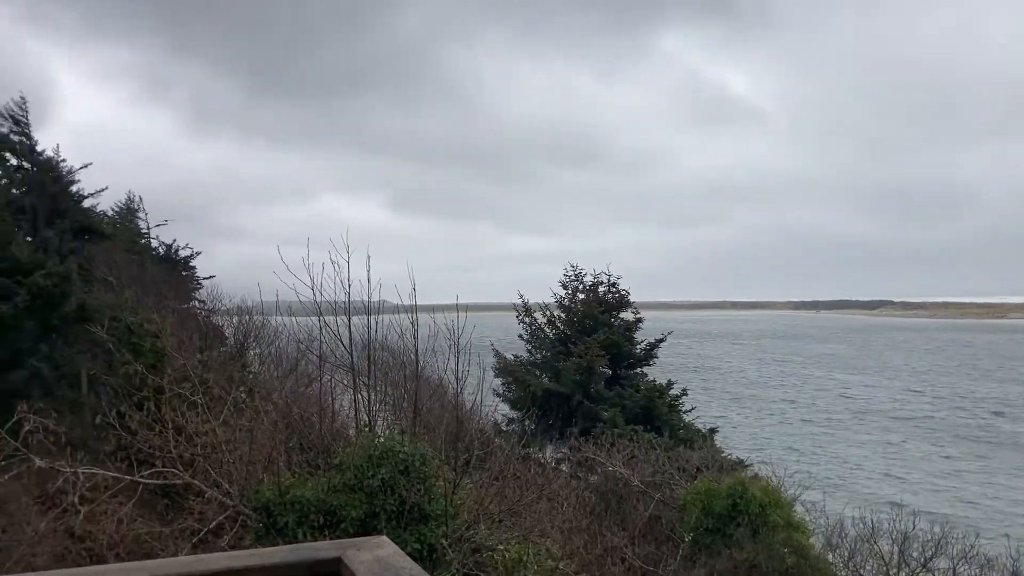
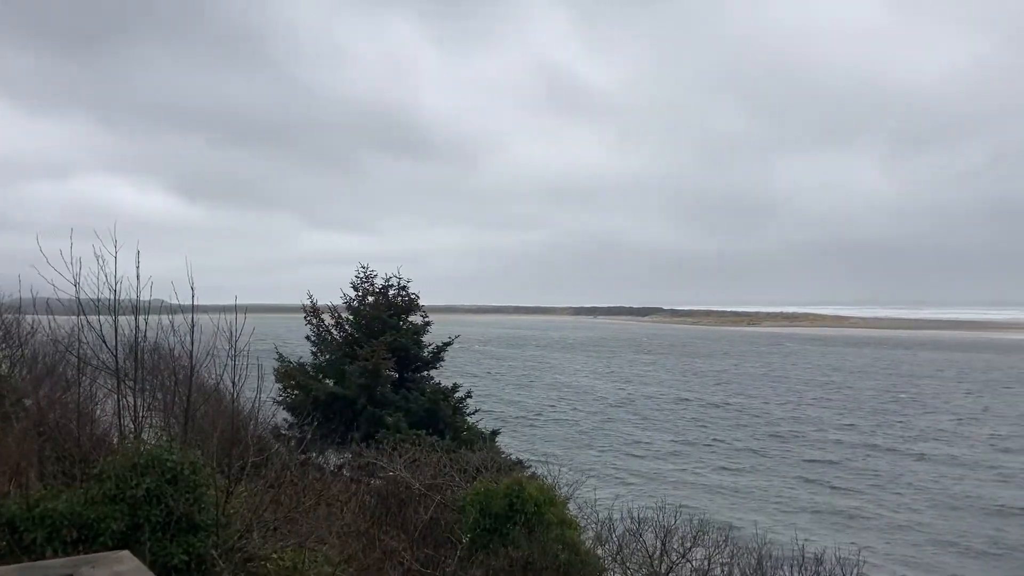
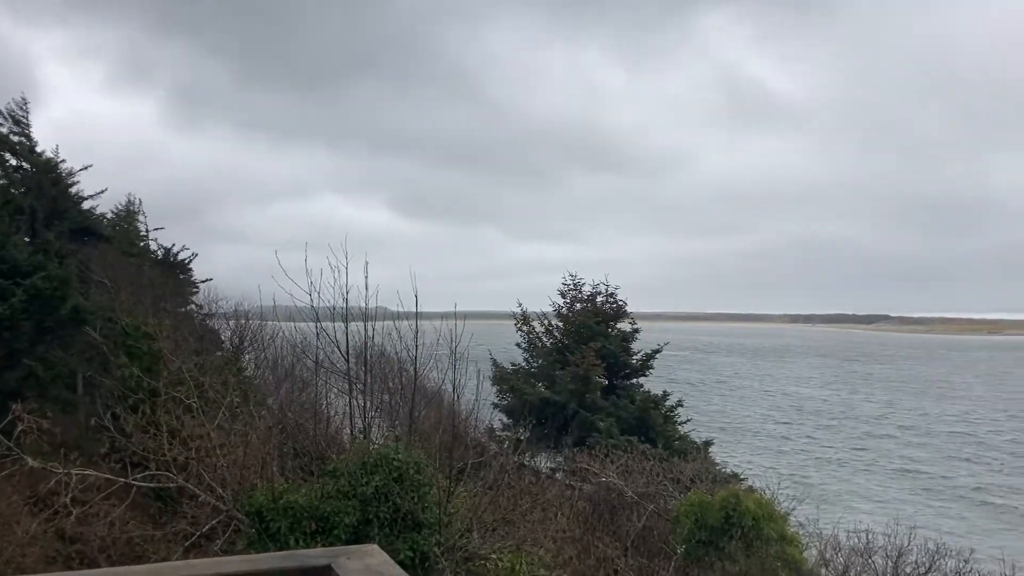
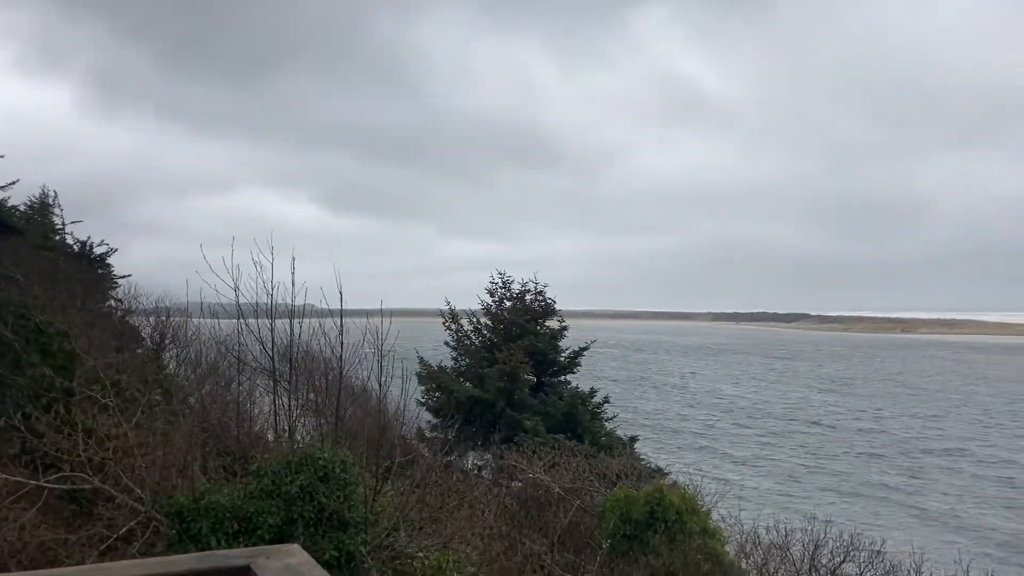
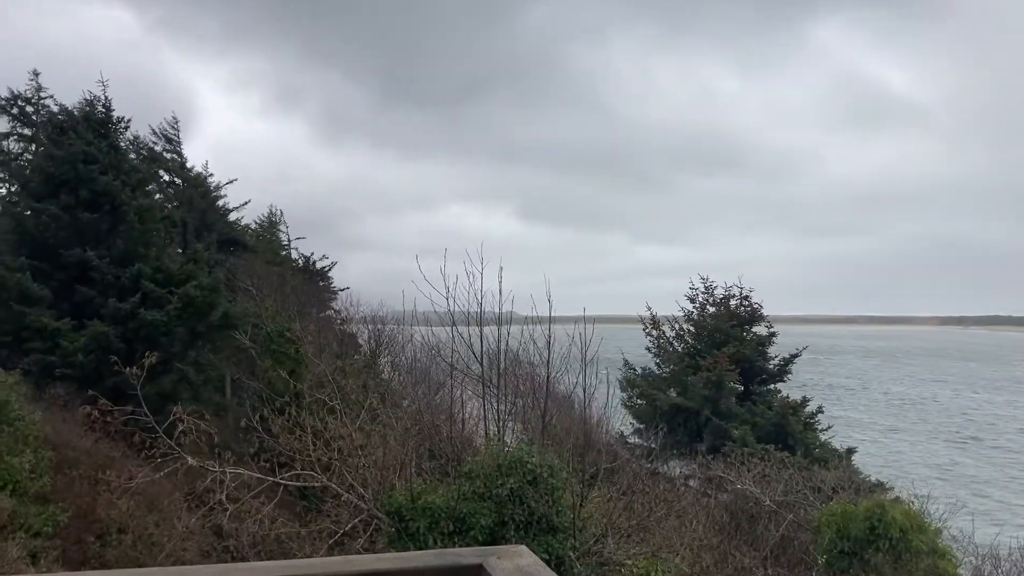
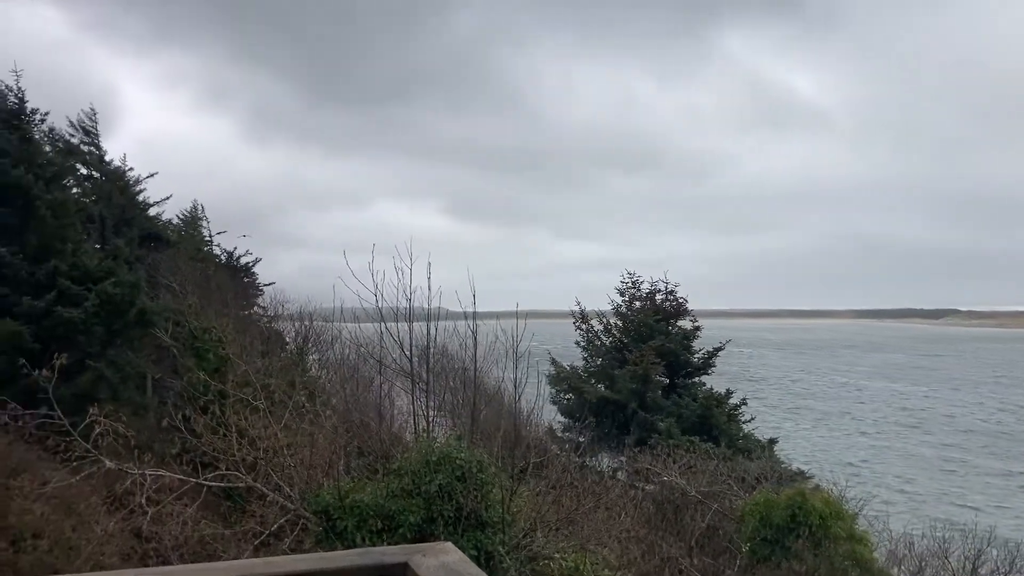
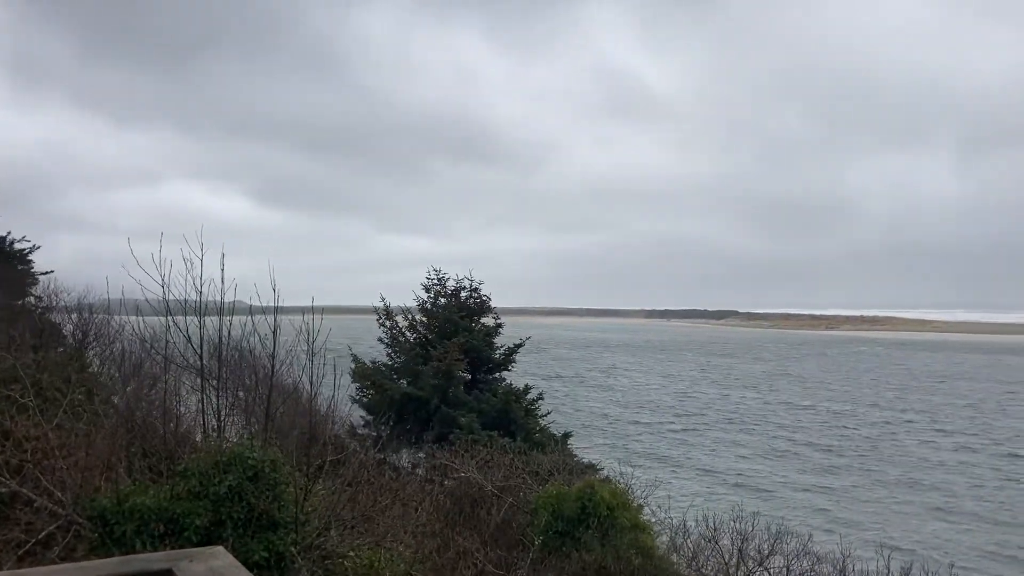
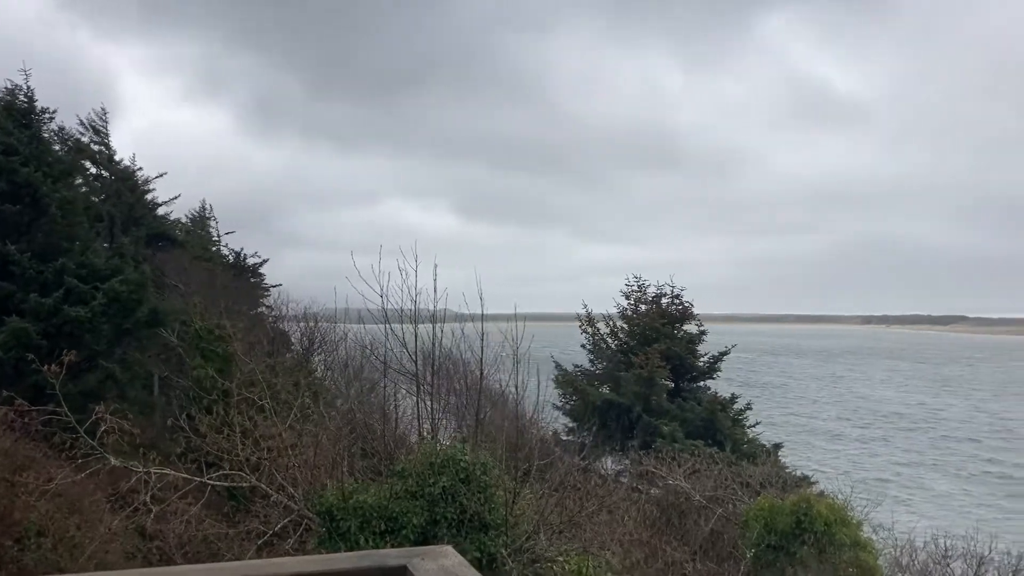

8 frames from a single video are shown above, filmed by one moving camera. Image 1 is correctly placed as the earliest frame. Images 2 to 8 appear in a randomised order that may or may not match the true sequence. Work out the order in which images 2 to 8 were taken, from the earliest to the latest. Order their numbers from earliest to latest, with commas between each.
6, 5, 8, 3, 4, 7, 2
